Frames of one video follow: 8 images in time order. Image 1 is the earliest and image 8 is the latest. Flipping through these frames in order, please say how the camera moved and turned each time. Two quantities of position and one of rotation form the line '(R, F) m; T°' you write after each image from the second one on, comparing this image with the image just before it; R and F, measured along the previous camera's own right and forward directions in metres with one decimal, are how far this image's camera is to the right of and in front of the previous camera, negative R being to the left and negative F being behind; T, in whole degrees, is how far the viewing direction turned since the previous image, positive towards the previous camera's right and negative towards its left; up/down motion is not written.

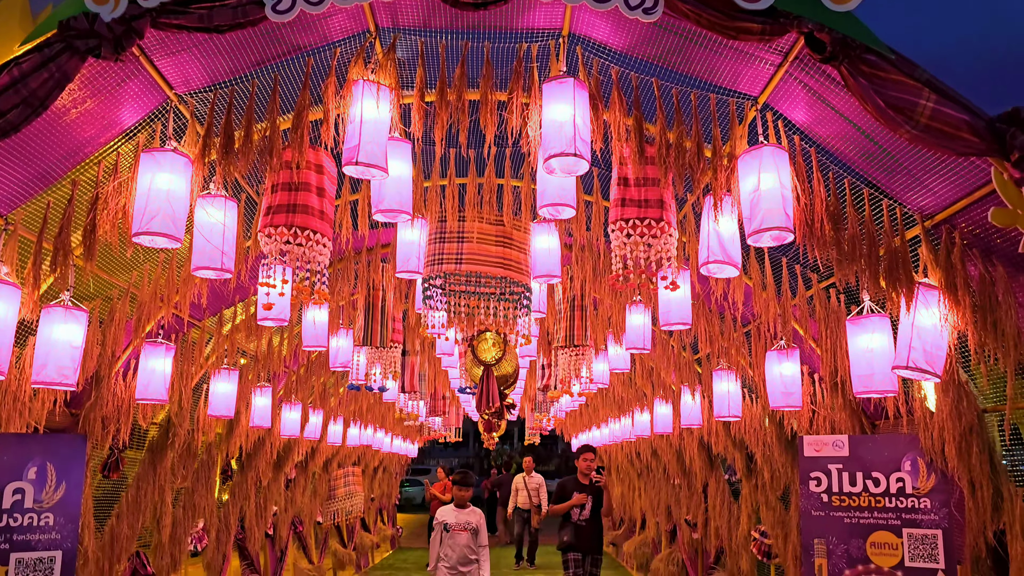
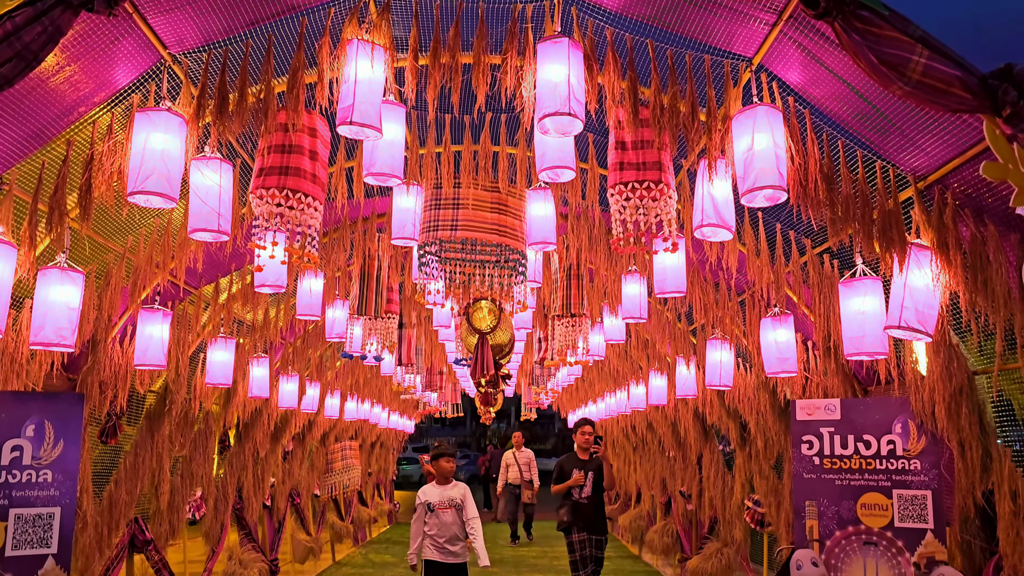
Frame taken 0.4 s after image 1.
(0.0, 0.0) m; 0°
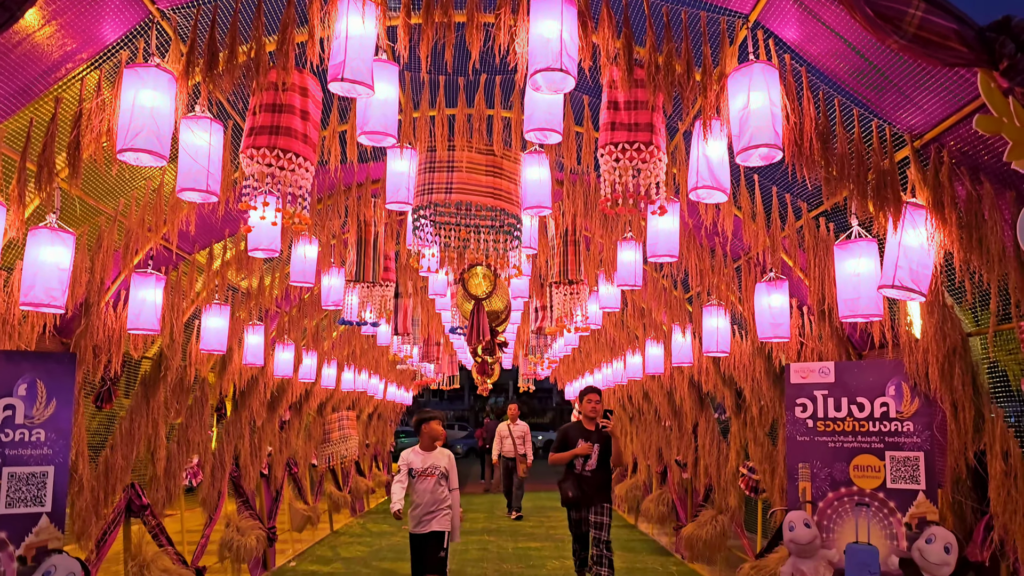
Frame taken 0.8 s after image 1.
(0.0, 0.0) m; 0°
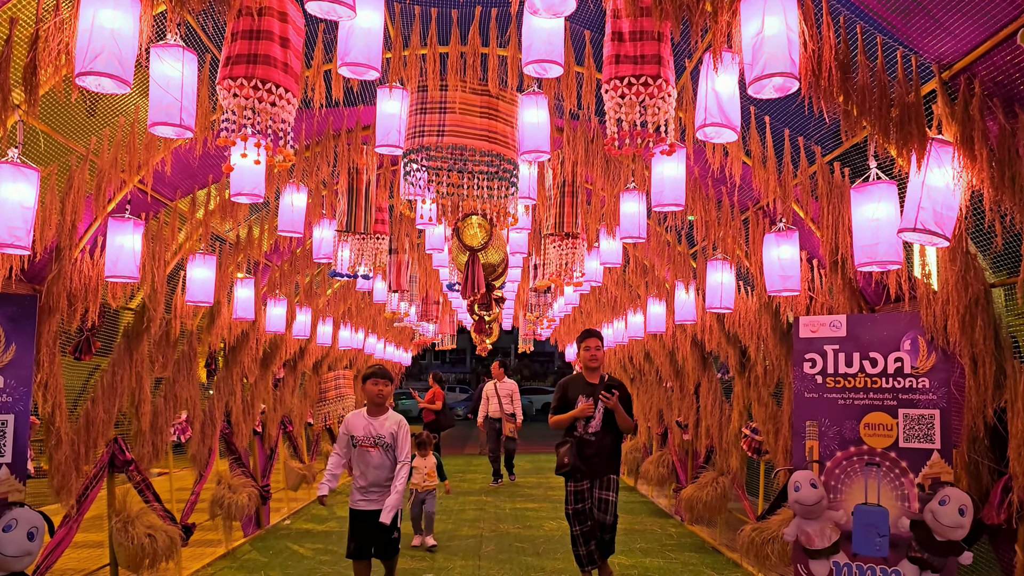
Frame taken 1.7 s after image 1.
(+0.1, +0.3) m; 0°
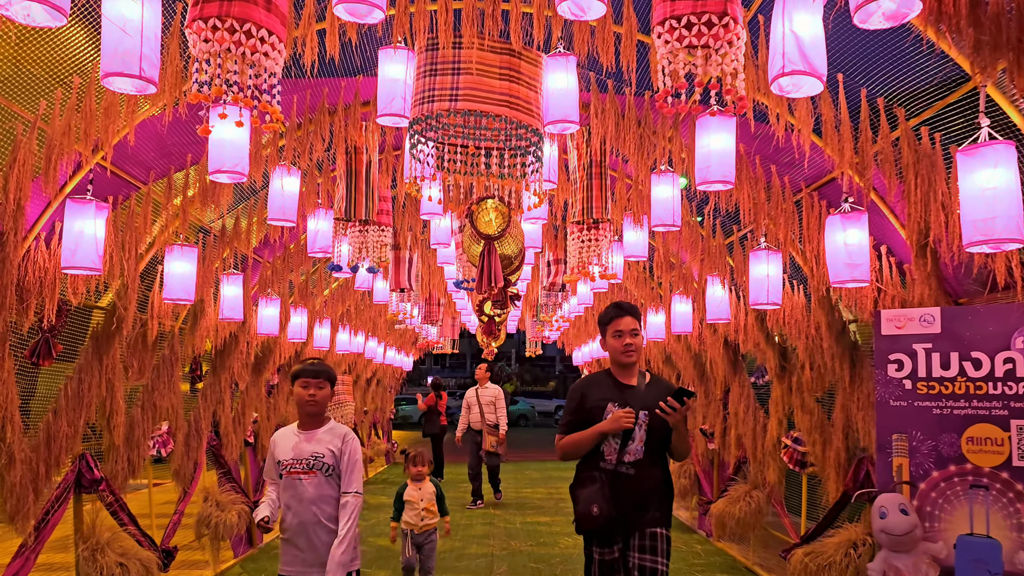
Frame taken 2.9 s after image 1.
(-0.1, +0.8) m; 0°
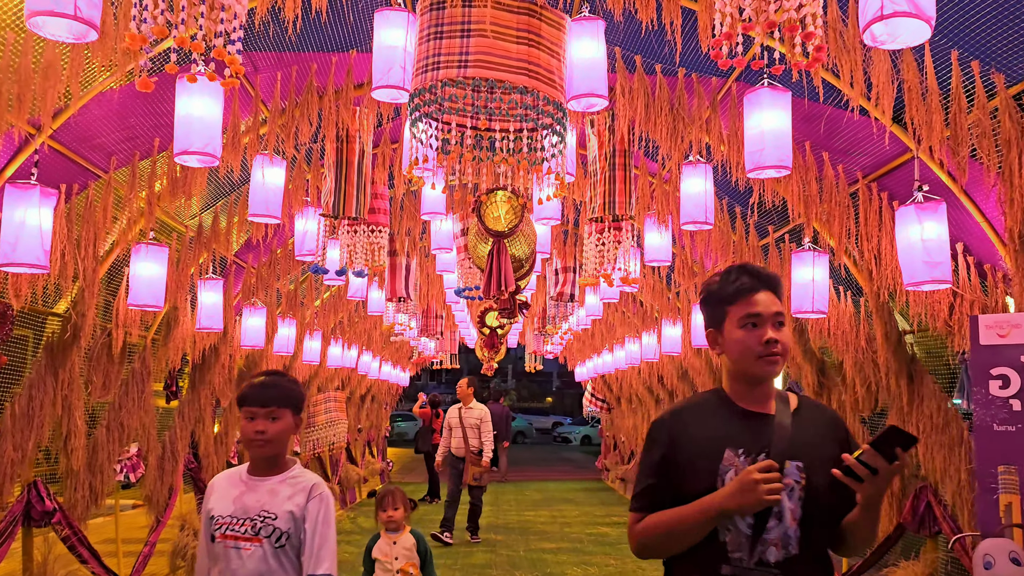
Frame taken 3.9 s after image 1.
(-0.1, +0.7) m; 0°
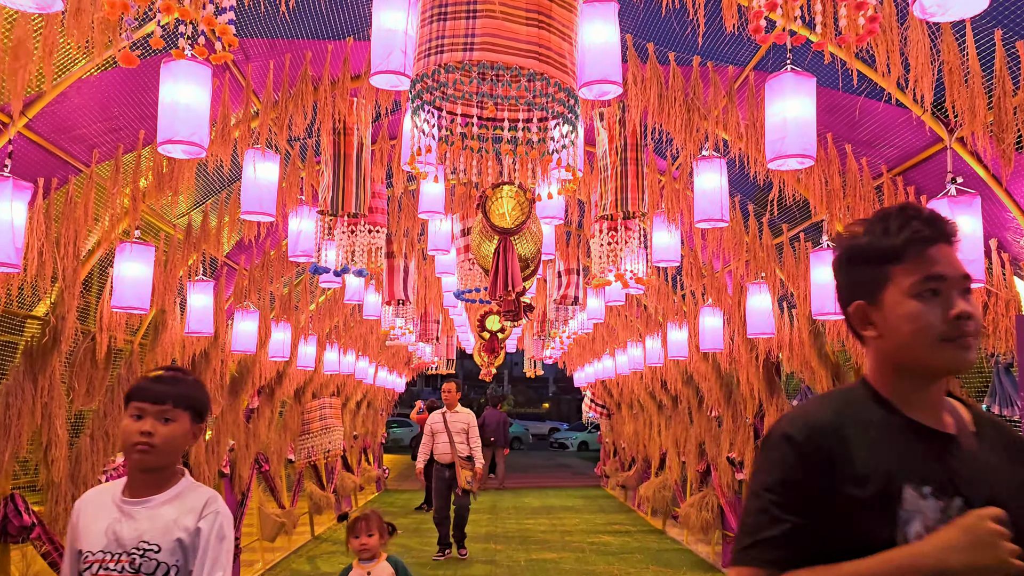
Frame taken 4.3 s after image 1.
(-0.1, +0.3) m; 0°
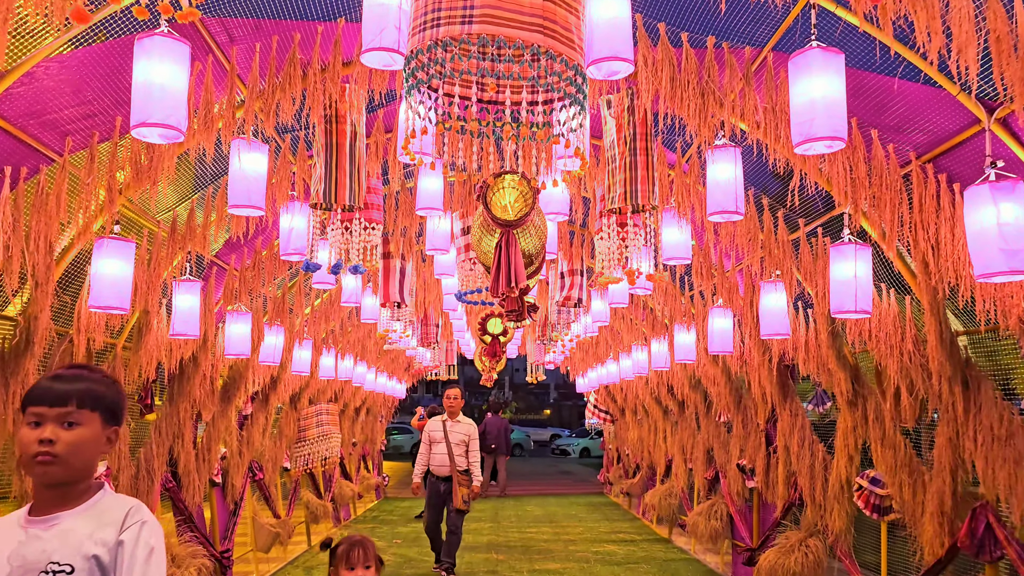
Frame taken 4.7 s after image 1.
(0.0, +0.3) m; 0°
